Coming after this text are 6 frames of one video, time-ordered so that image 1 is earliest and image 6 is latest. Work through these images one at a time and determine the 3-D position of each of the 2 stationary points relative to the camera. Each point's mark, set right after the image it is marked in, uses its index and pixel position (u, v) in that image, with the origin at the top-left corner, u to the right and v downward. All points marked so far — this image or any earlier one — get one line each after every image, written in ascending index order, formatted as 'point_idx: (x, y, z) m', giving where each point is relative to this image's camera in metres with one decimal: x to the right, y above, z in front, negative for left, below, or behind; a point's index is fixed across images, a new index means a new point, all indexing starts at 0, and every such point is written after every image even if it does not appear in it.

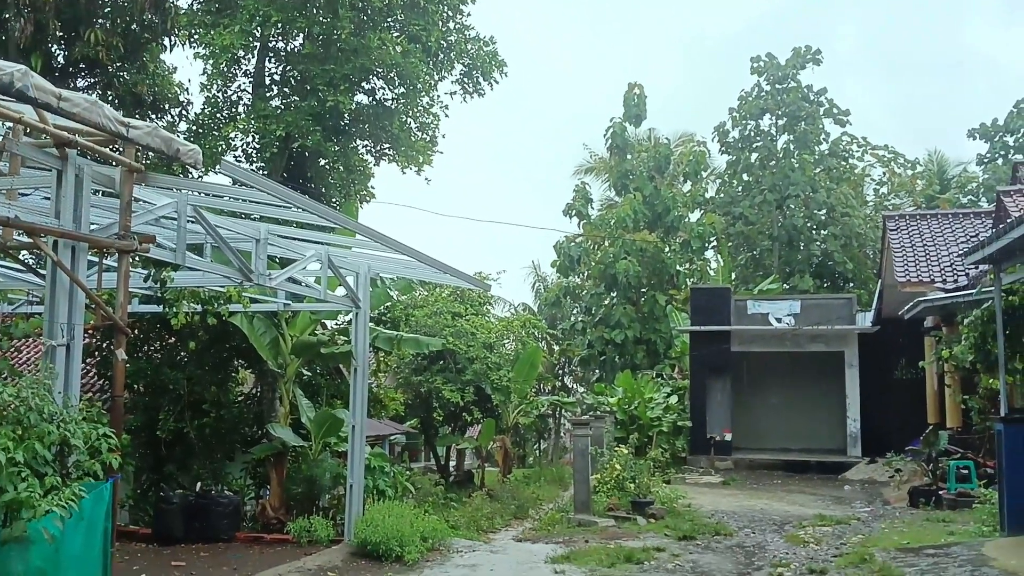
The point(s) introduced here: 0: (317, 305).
0: (-1.9, -0.2, +9.2) m
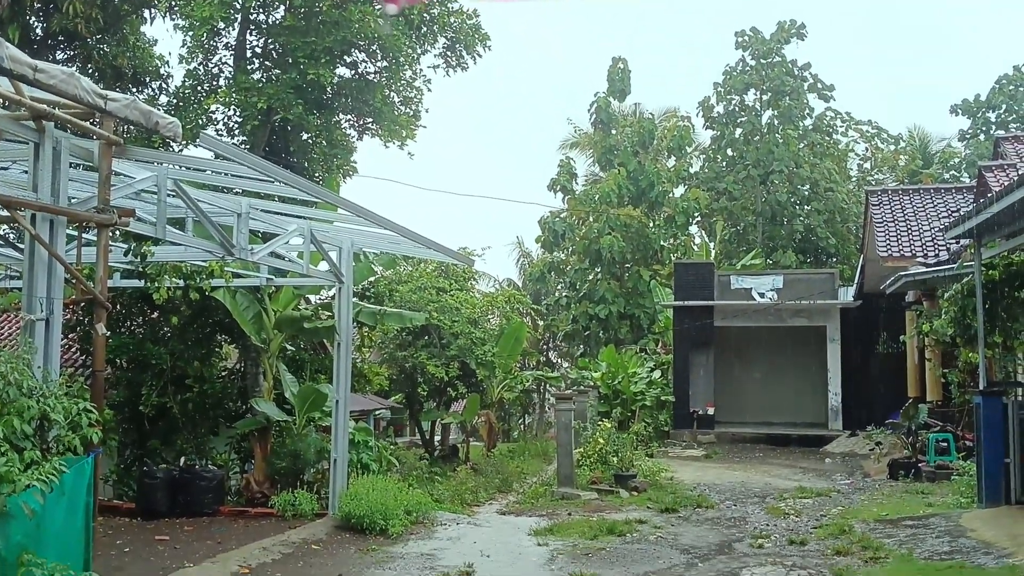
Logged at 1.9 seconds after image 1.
0: (-2.1, +0.1, +9.1) m
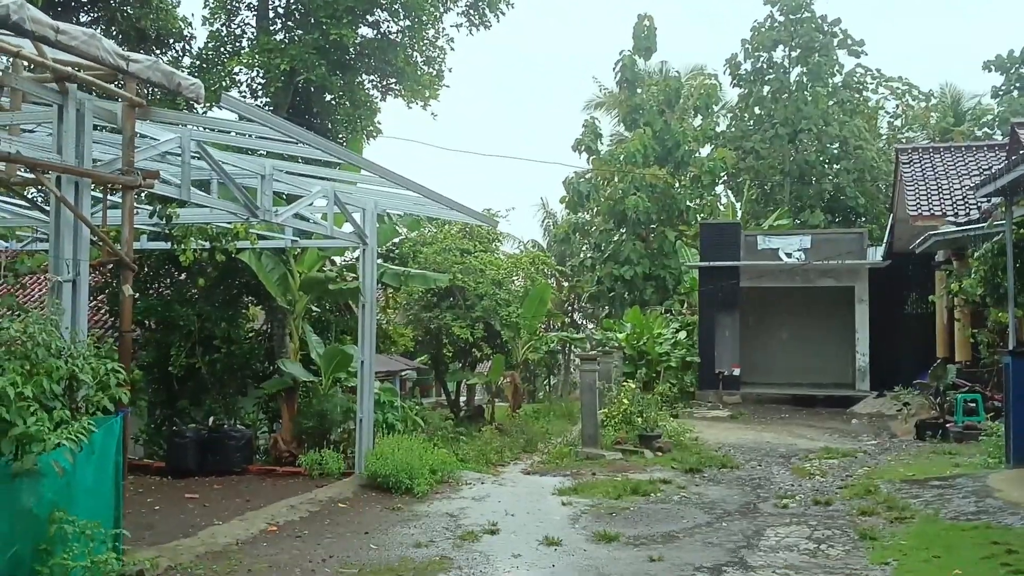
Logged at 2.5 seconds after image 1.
0: (-1.8, +0.4, +9.2) m
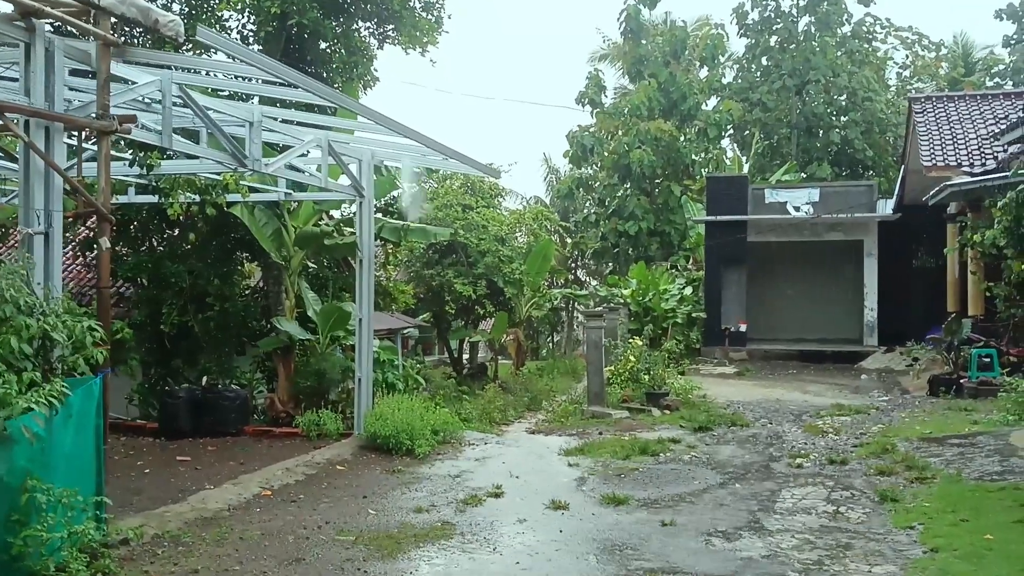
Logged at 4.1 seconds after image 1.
0: (-1.8, +0.9, +8.8) m
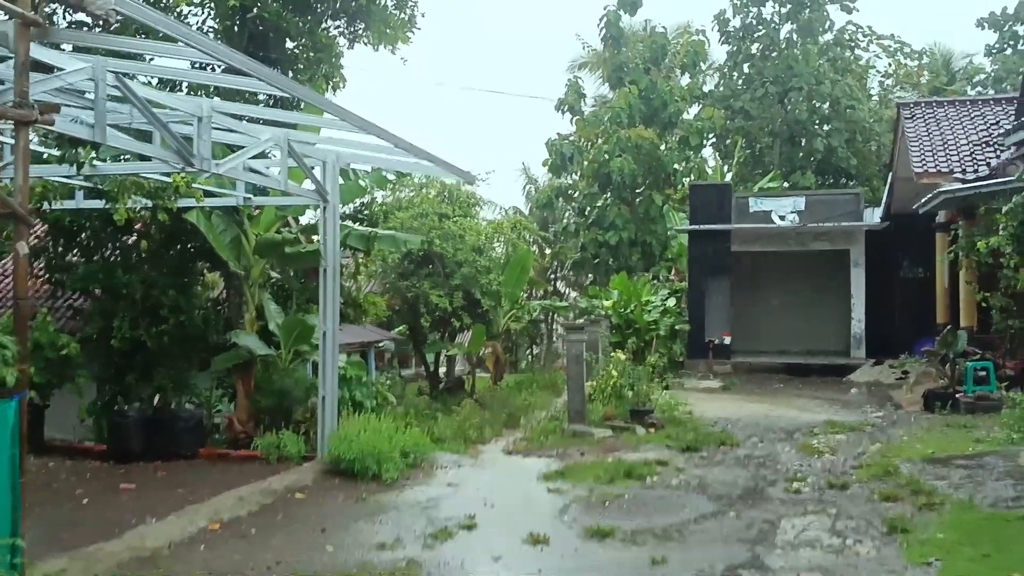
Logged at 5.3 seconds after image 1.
0: (-2.0, +0.8, +8.2) m
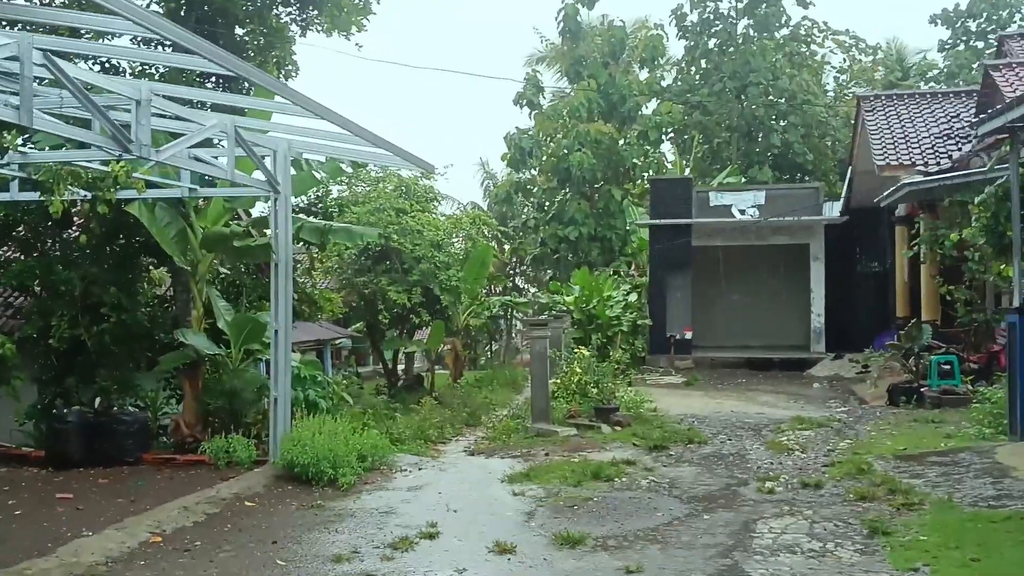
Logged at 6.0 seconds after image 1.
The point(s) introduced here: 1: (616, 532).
0: (-2.3, +0.8, +7.8) m
1: (+0.6, -1.4, +5.5) m
